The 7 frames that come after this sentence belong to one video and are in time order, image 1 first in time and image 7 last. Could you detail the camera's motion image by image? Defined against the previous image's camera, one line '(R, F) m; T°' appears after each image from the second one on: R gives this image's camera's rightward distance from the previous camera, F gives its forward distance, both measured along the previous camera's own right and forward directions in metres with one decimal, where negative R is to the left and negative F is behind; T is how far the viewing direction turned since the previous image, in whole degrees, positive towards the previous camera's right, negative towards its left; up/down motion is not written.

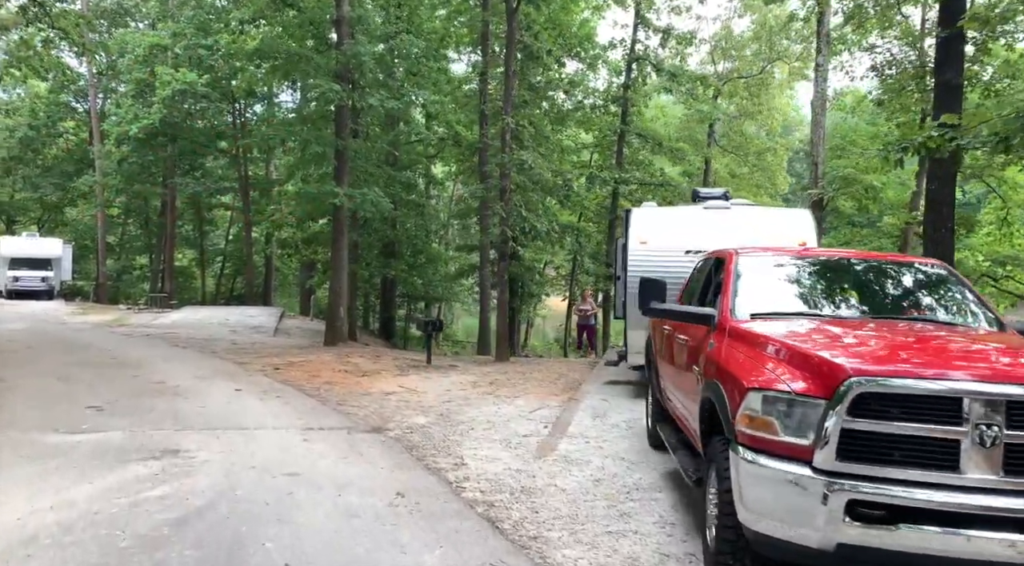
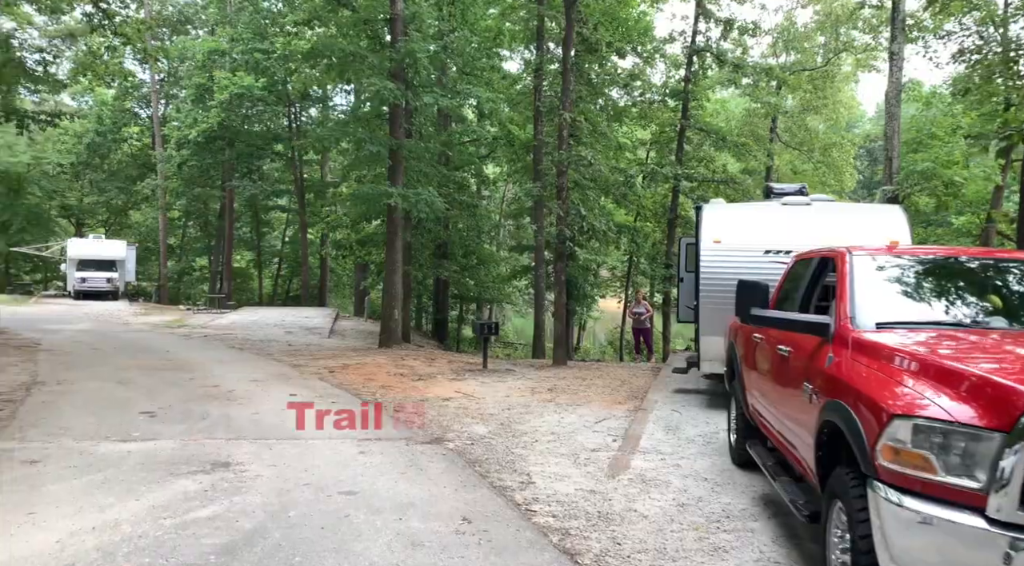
(-0.1, +0.5) m; -3°
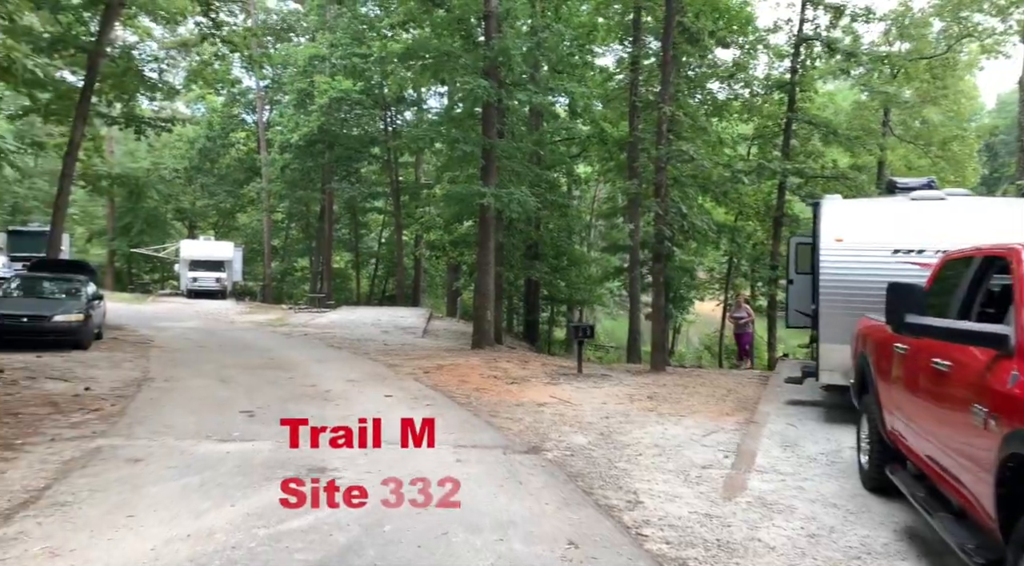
(-0.1, +0.4) m; -6°
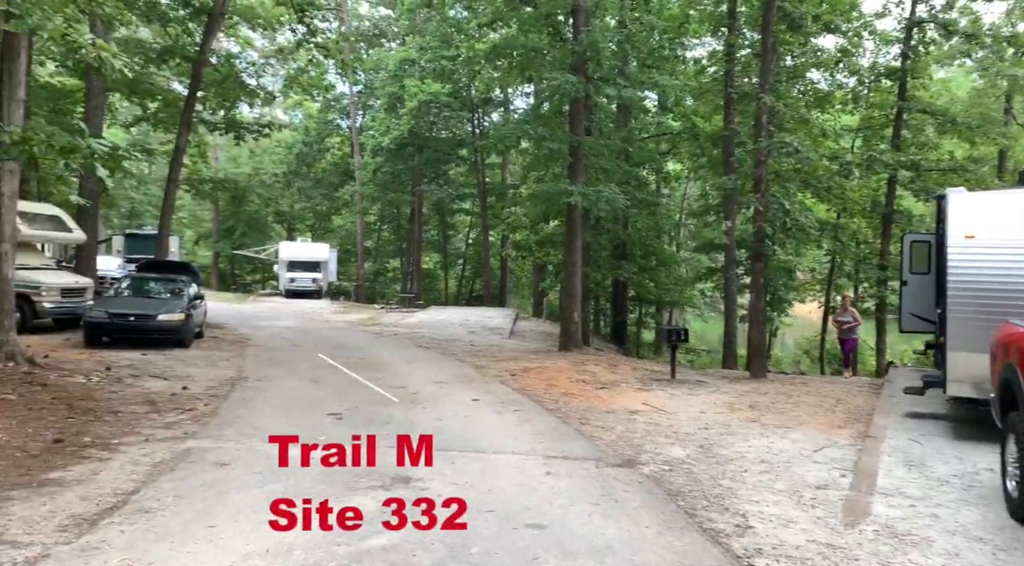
(0.0, +0.4) m; -6°
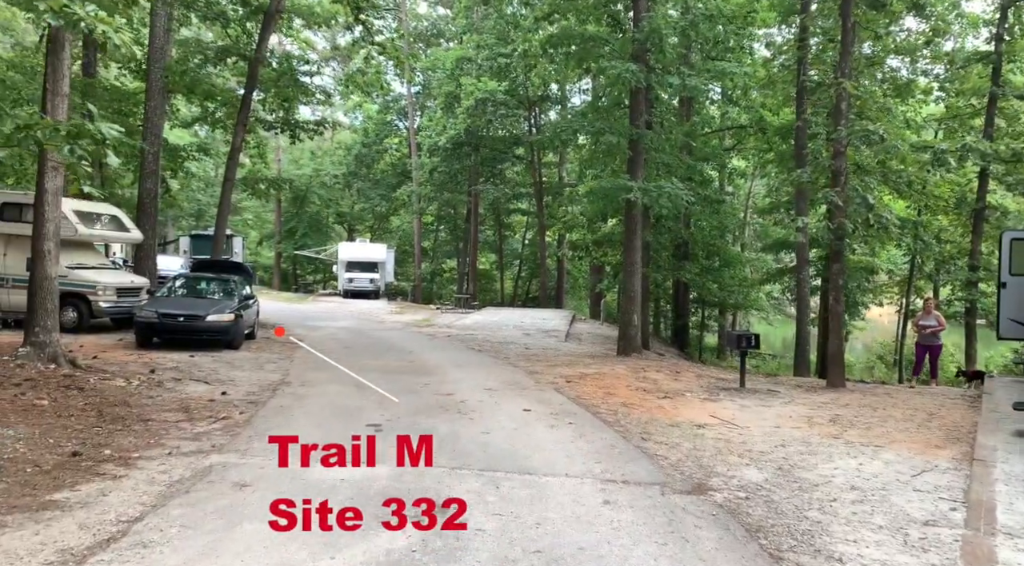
(0.0, +0.7) m; -4°
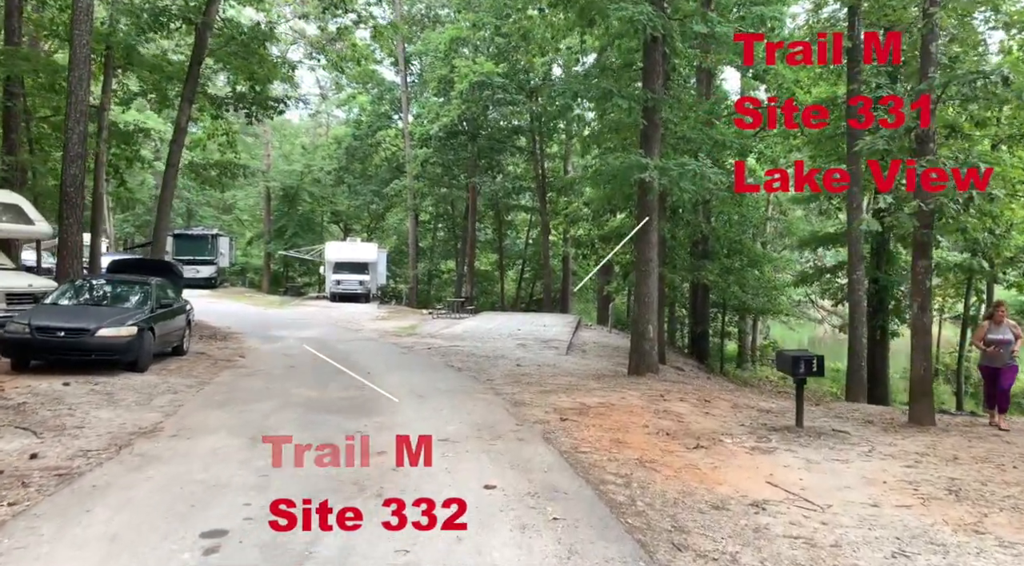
(+0.4, +3.2) m; -1°
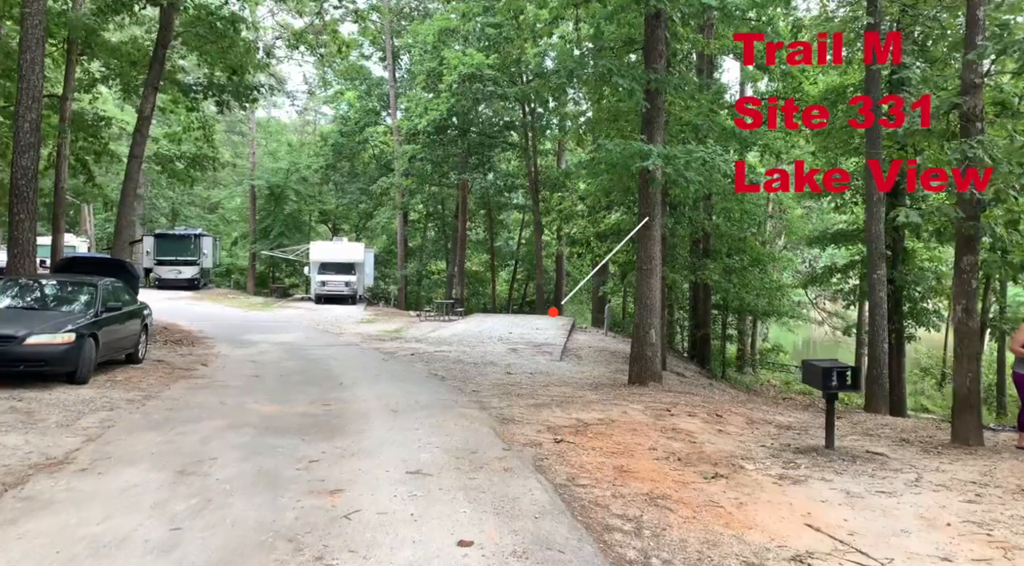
(+0.1, +1.2) m; 0°
